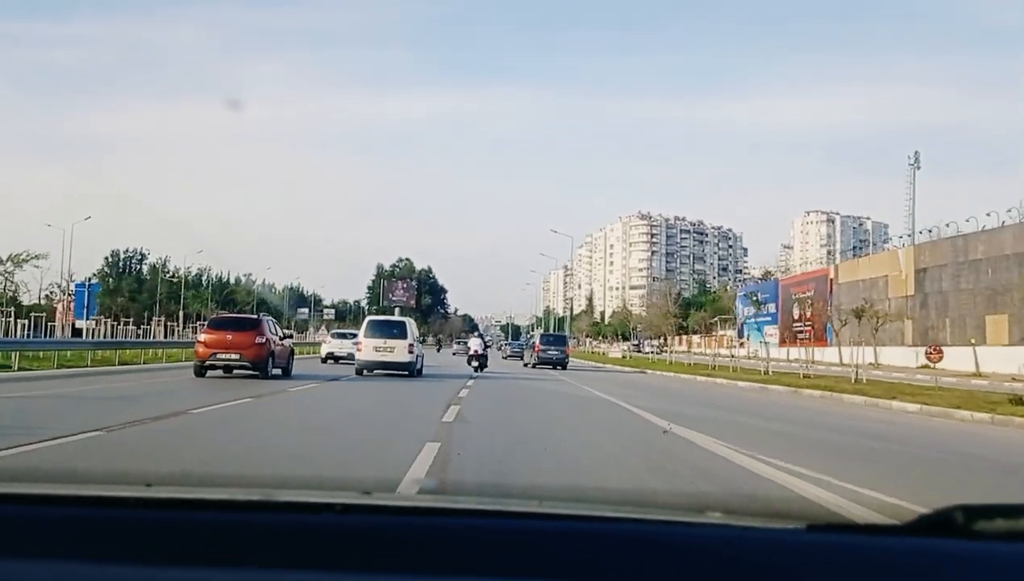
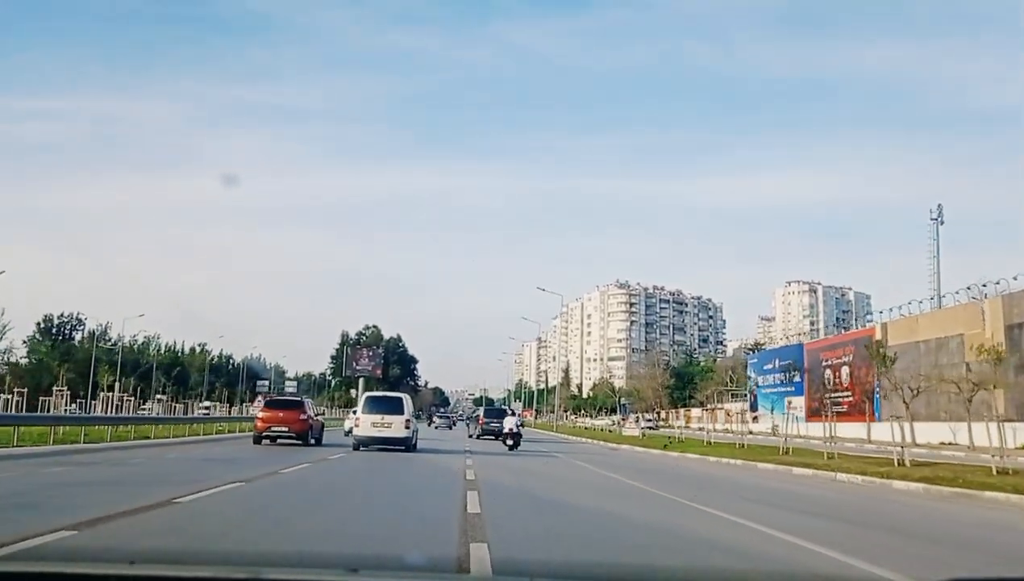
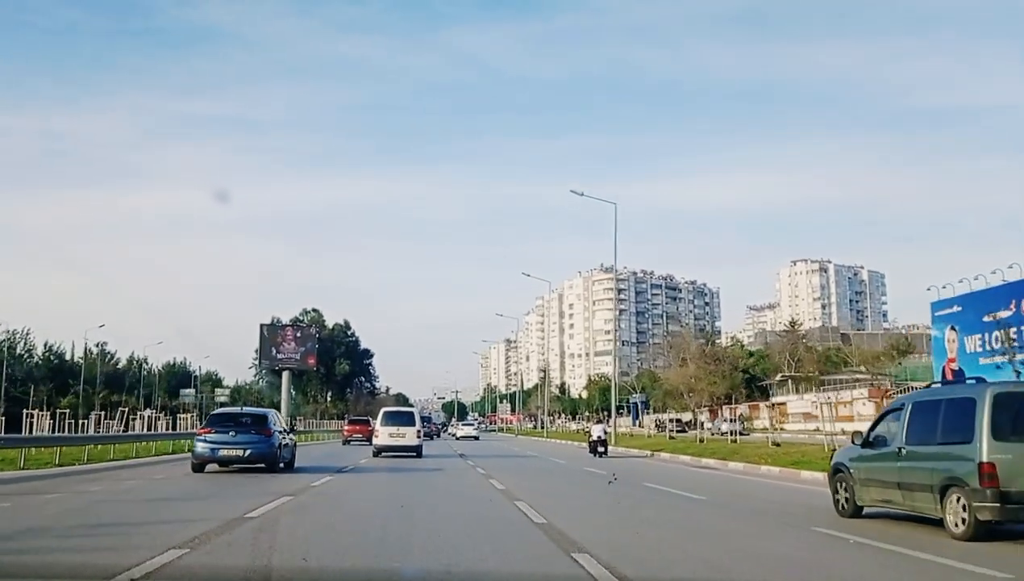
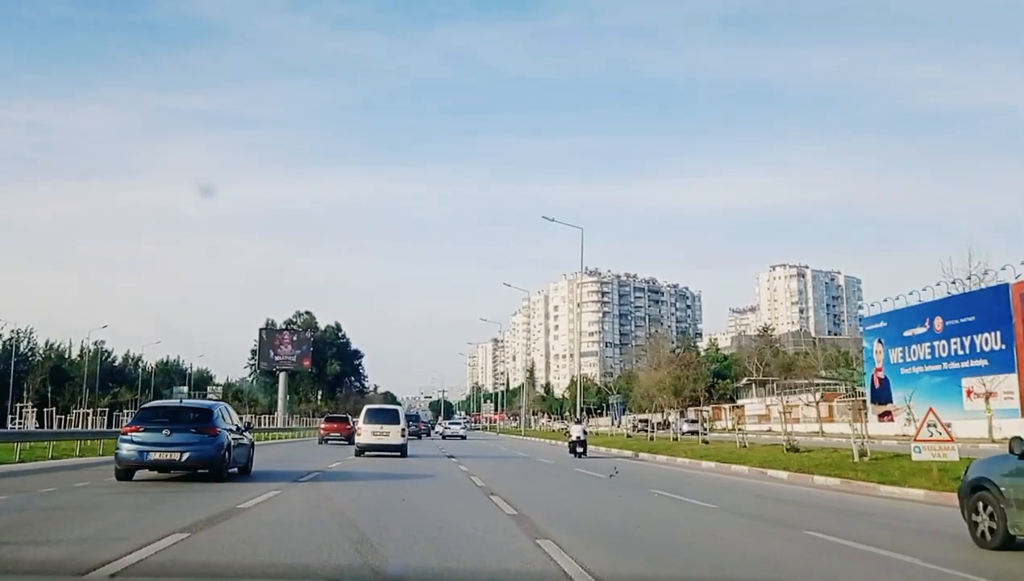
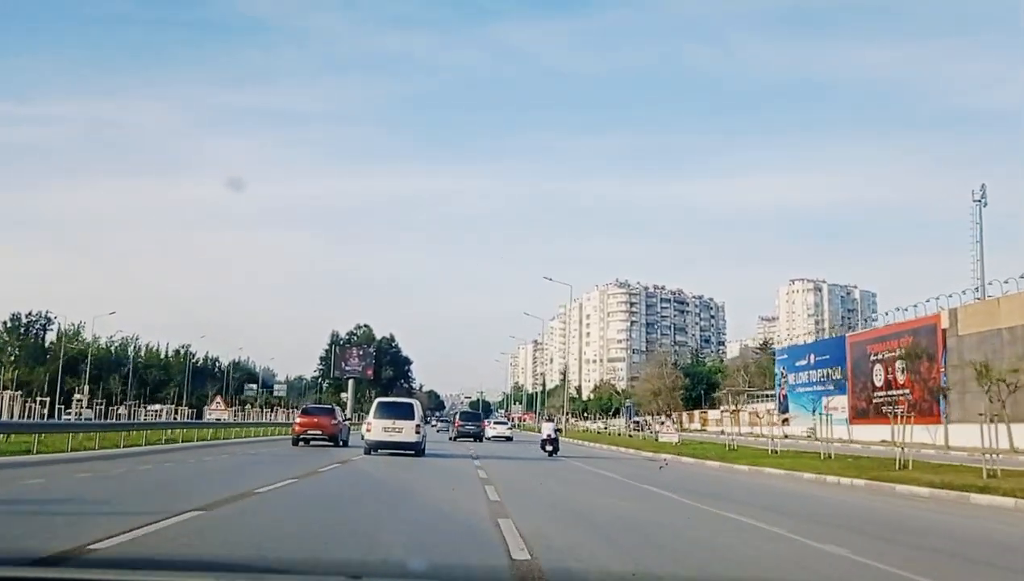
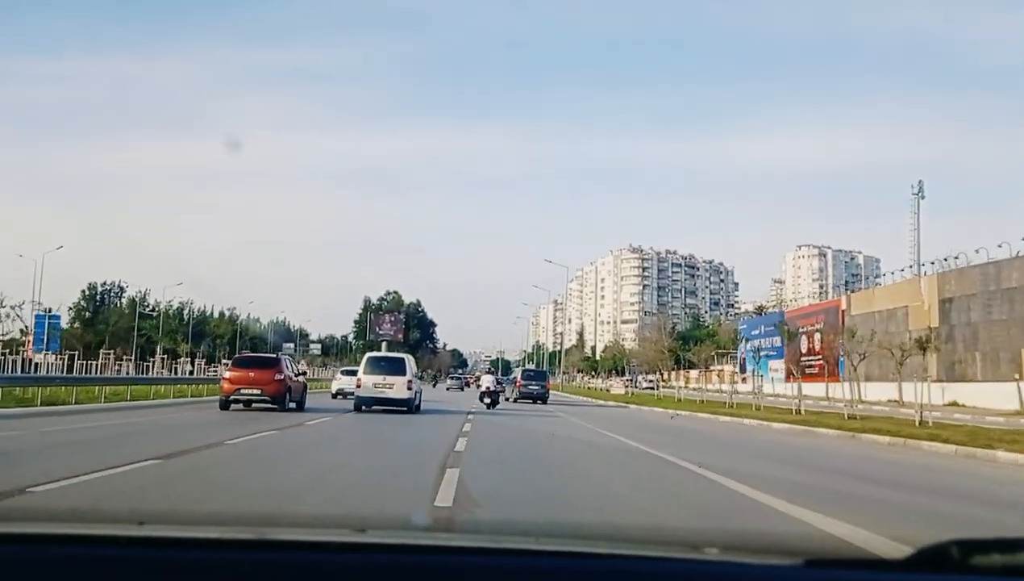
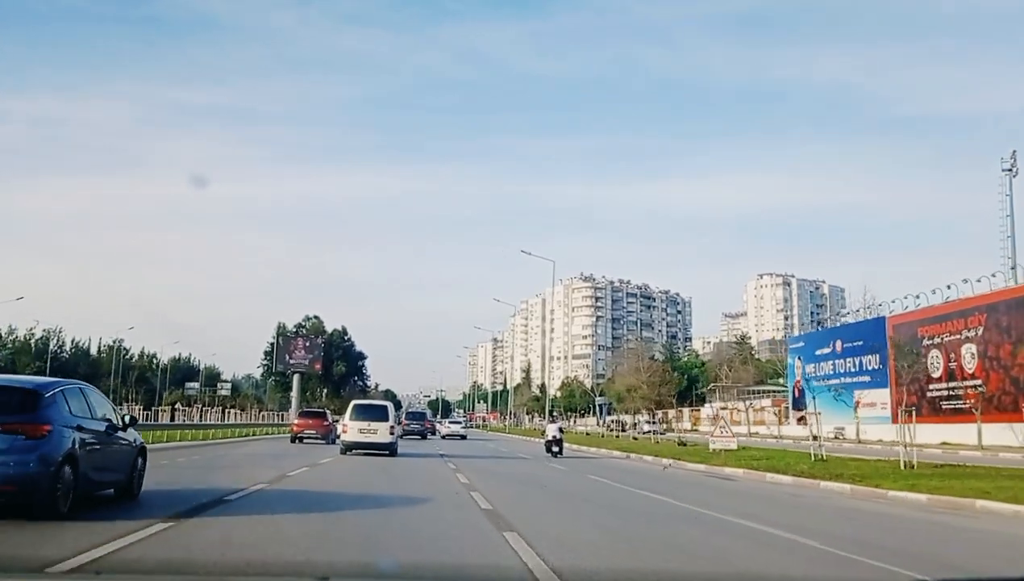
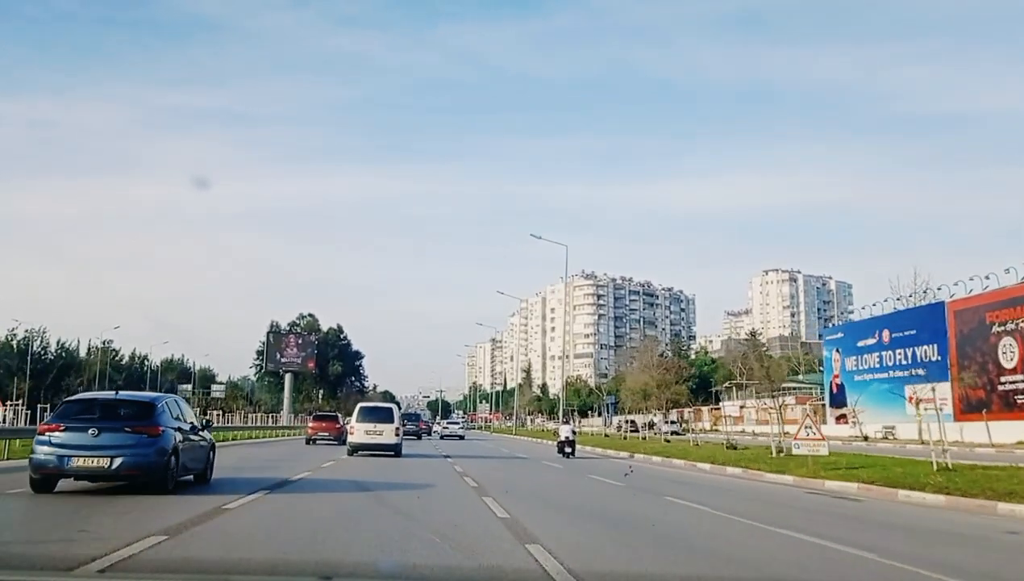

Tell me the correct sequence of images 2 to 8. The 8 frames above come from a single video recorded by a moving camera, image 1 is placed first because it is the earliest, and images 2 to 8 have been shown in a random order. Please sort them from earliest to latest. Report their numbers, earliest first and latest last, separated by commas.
6, 2, 5, 7, 8, 4, 3
